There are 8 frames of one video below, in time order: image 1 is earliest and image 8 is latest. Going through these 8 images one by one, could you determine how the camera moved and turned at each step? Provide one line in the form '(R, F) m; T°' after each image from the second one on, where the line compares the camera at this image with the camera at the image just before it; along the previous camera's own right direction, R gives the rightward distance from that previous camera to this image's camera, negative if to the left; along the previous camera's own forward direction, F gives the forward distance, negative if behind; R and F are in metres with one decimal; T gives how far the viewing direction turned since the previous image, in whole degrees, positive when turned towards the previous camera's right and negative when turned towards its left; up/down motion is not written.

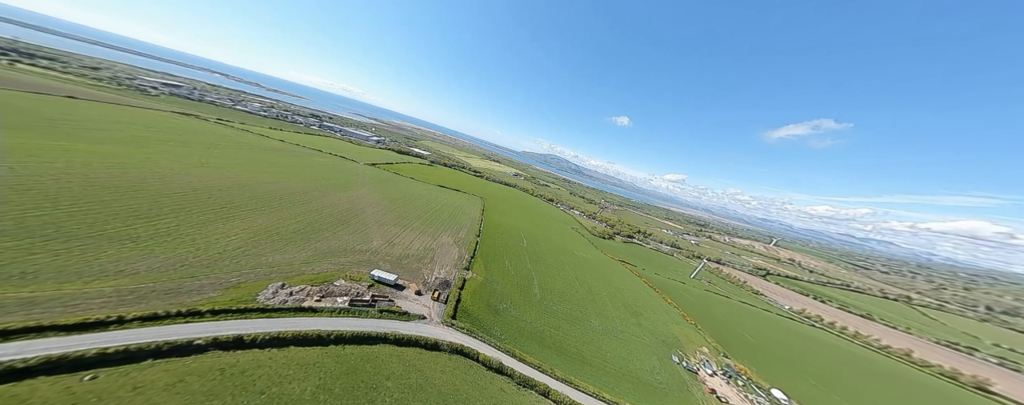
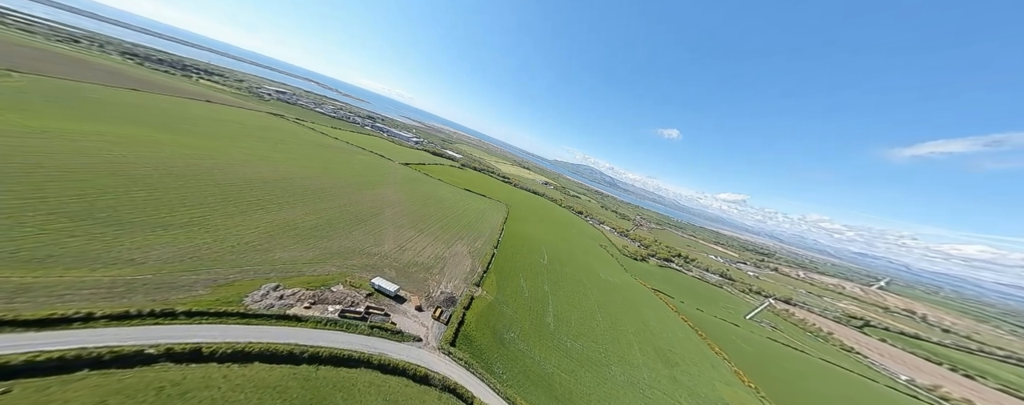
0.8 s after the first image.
(+1.0, +2.6) m; -8°
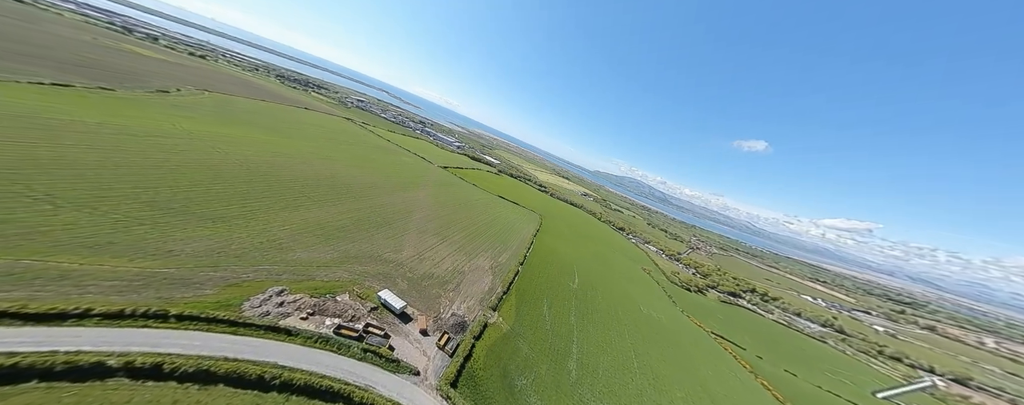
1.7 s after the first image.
(+1.0, +2.9) m; -11°
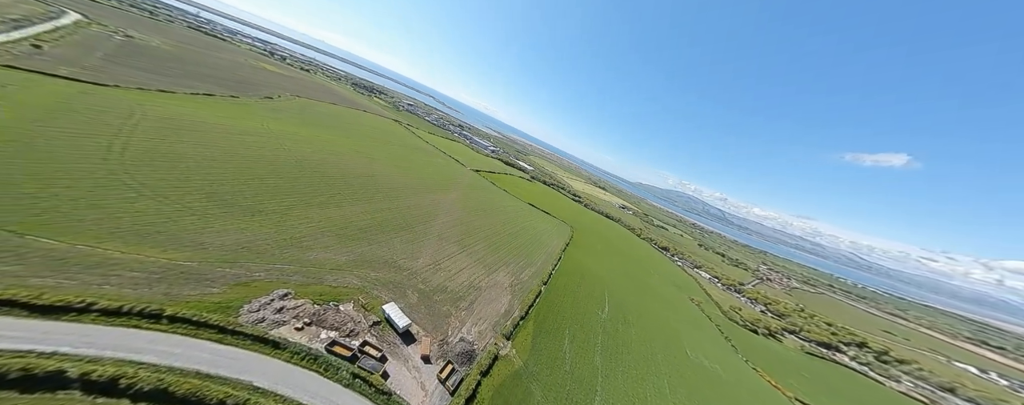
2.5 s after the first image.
(+0.8, +2.6) m; -9°
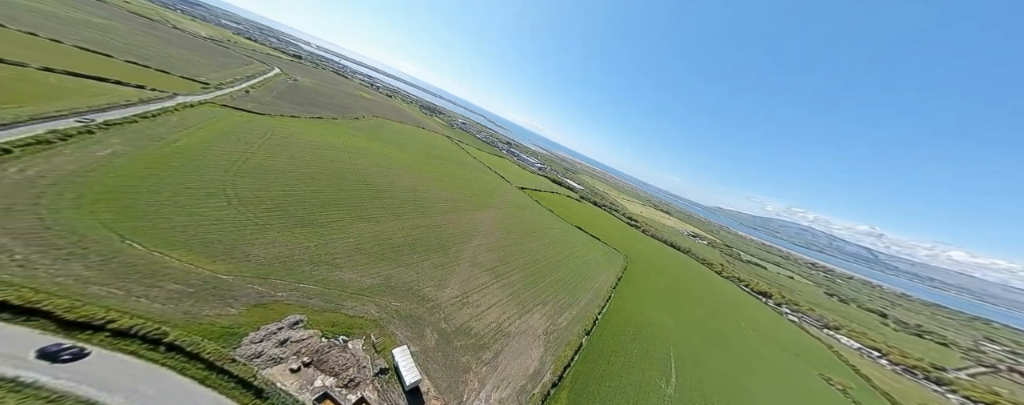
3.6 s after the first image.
(+0.5, +3.3) m; -13°
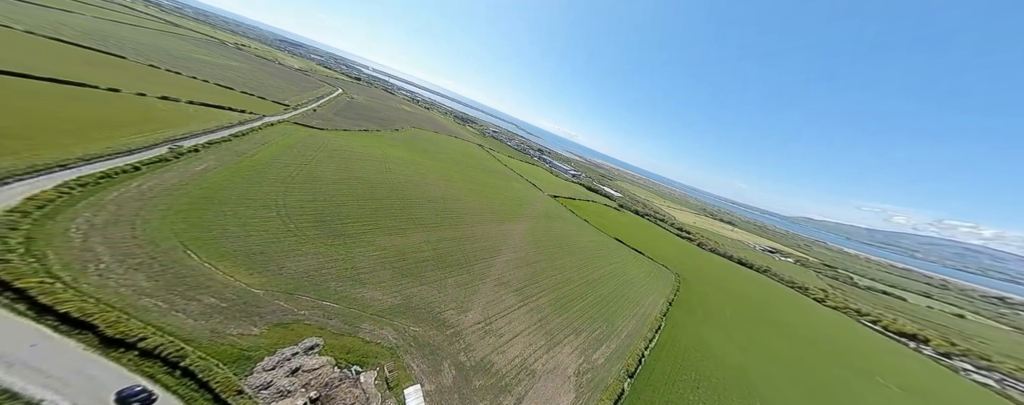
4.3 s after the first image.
(+0.3, +1.9) m; -9°
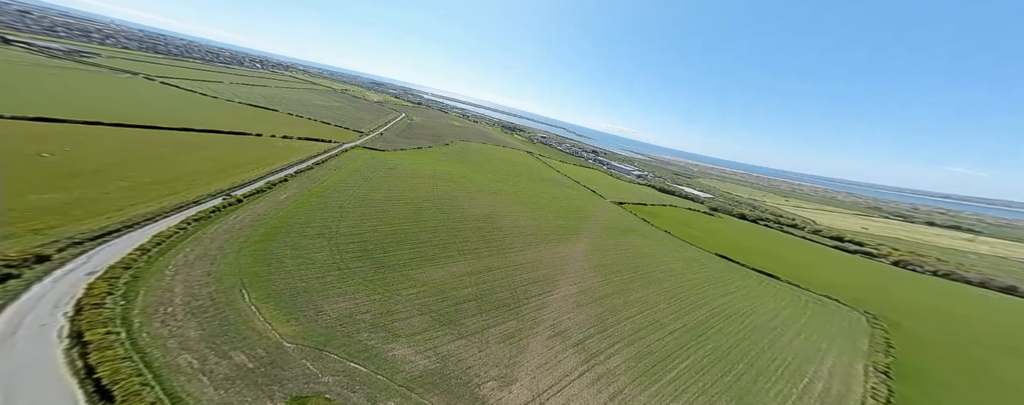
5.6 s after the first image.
(-0.6, +4.2) m; -13°
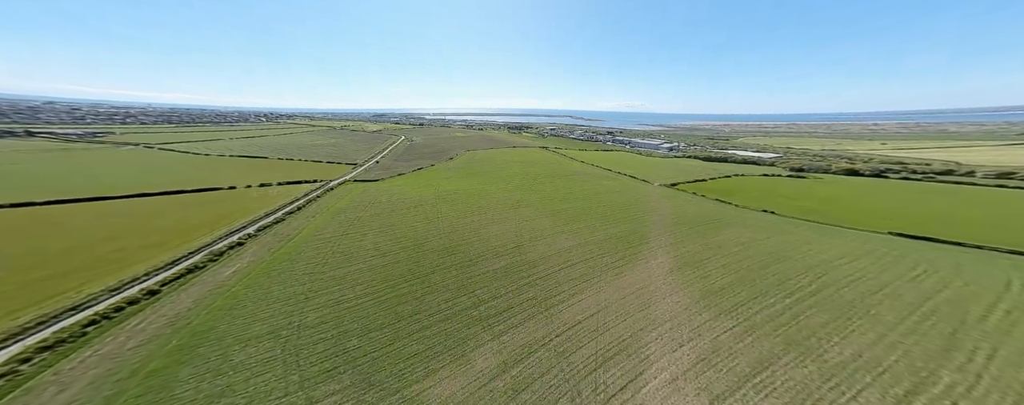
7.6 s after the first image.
(-1.8, +6.4) m; -4°
